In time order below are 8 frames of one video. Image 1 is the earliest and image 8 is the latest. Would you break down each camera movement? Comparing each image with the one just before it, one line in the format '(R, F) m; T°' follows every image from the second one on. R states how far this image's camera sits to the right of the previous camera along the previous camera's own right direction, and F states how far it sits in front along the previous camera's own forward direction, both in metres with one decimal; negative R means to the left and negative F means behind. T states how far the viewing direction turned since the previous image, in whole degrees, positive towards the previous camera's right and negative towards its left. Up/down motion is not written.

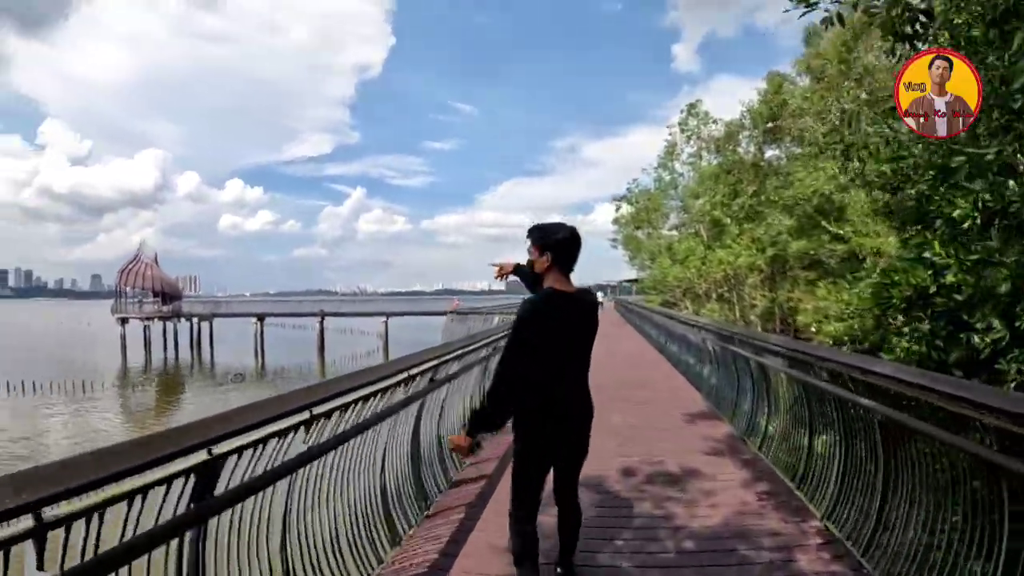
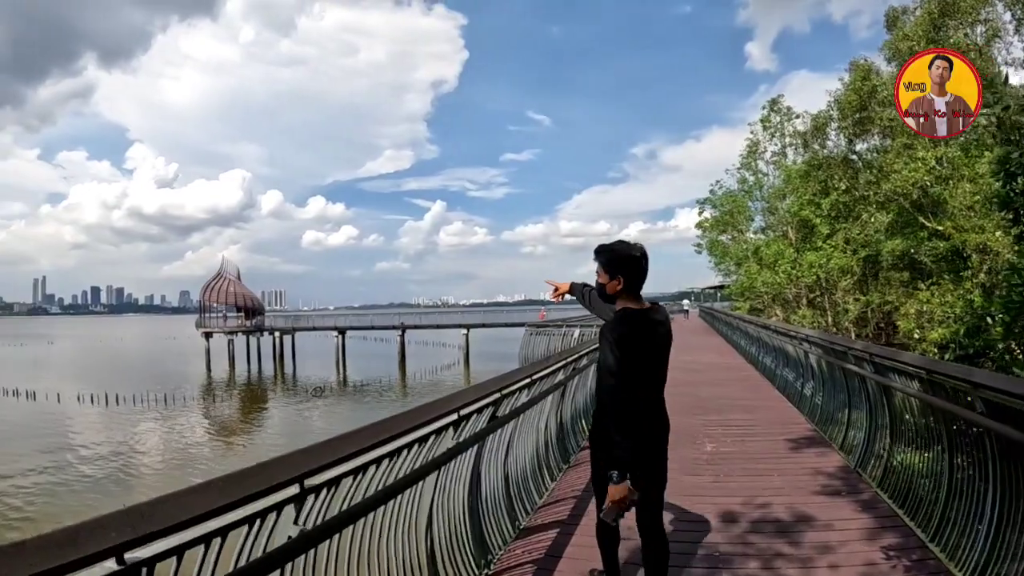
(0.0, +0.6) m; -6°
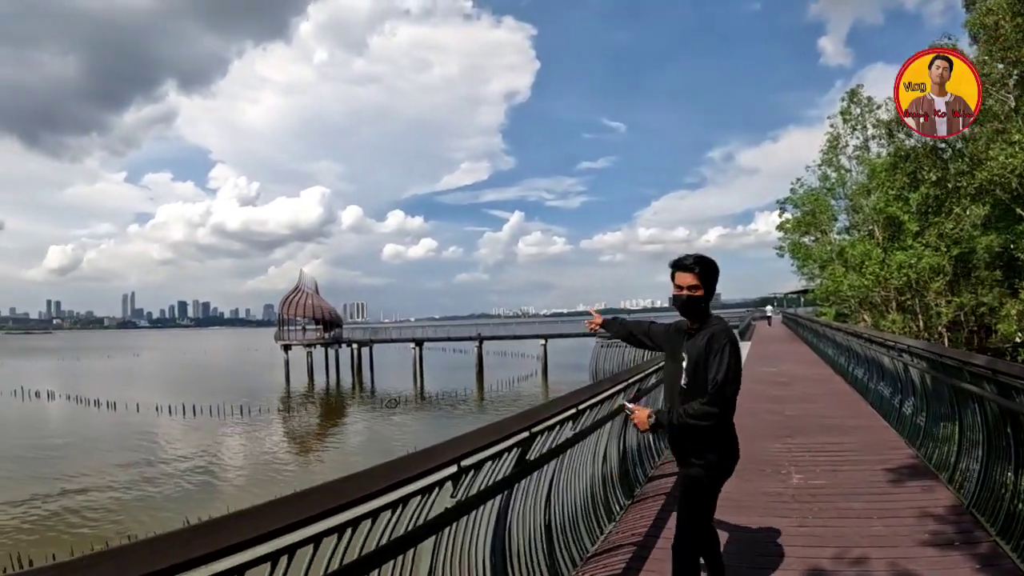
(+0.1, +0.6) m; -5°
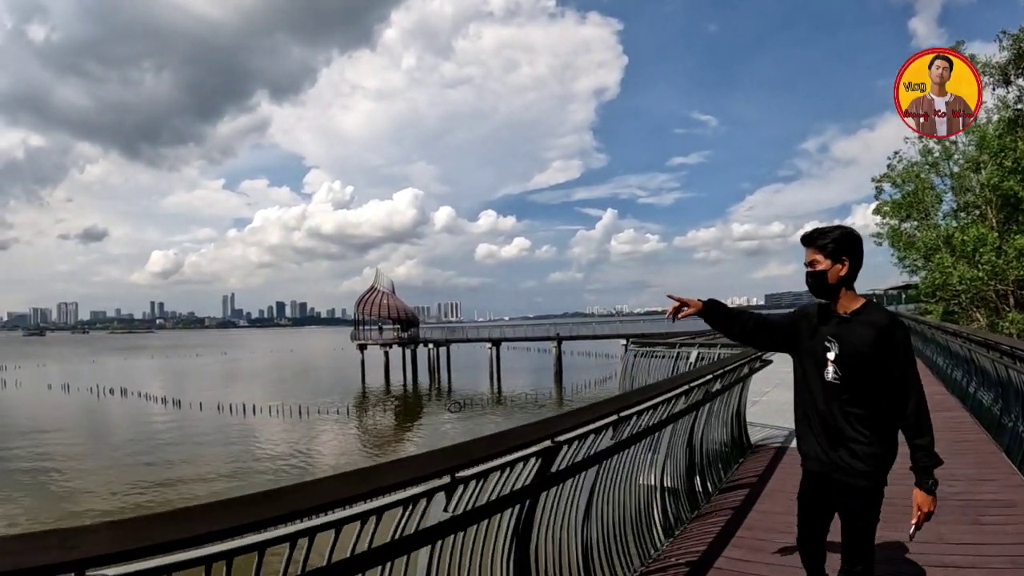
(+0.5, +1.2) m; -7°
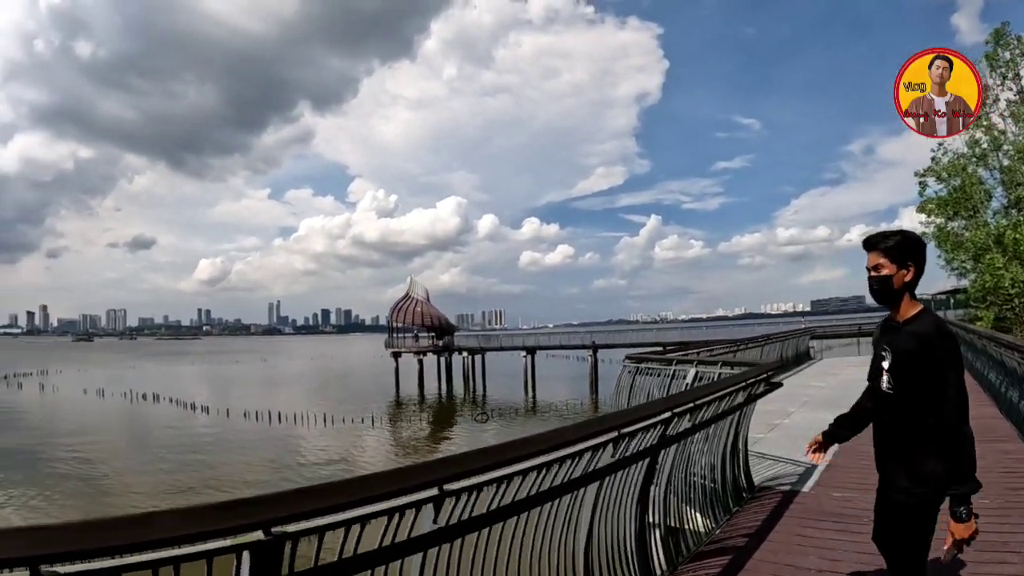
(+0.6, +0.6) m; -3°
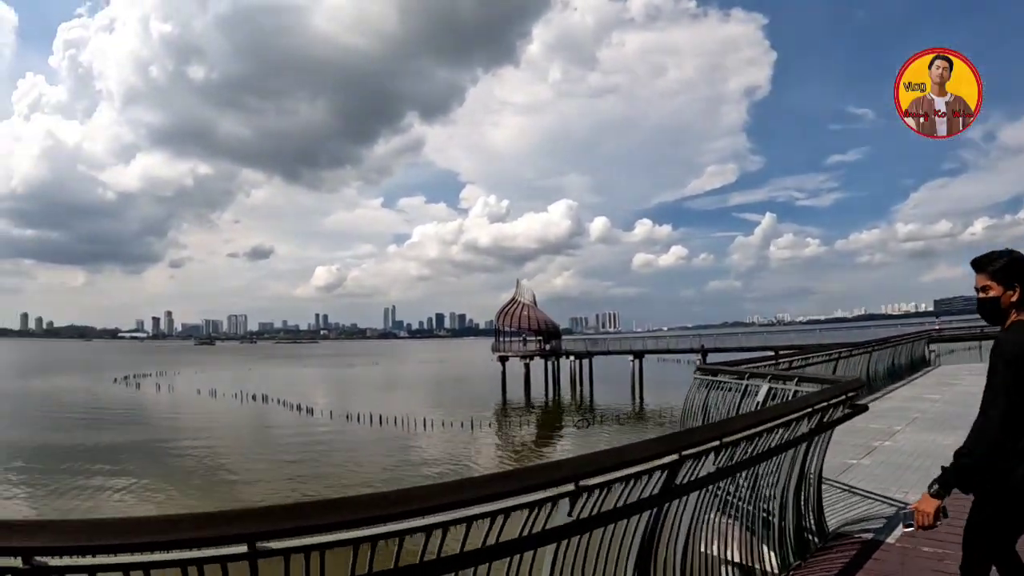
(+1.3, +1.1) m; -9°
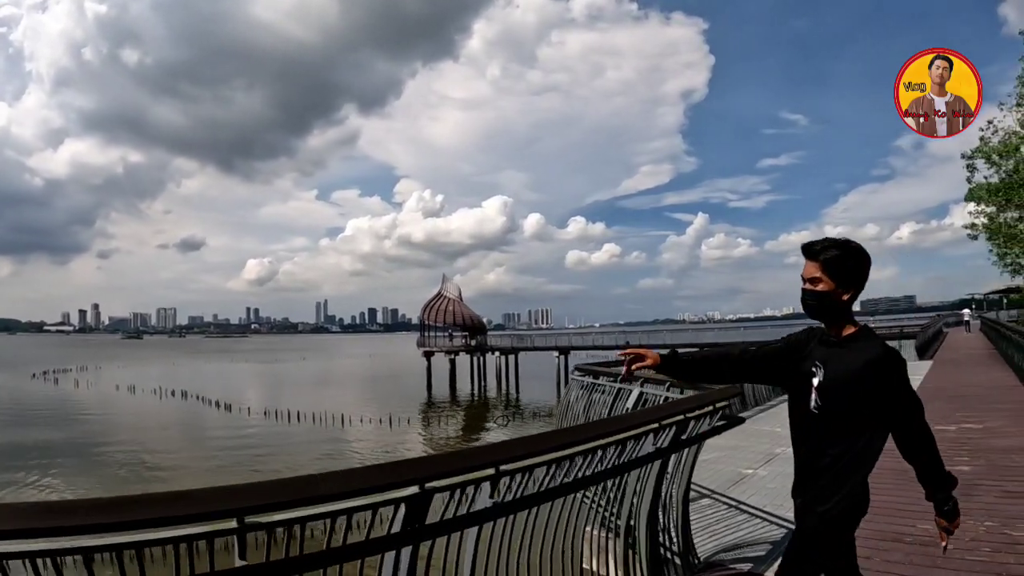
(-0.9, -0.4) m; +5°
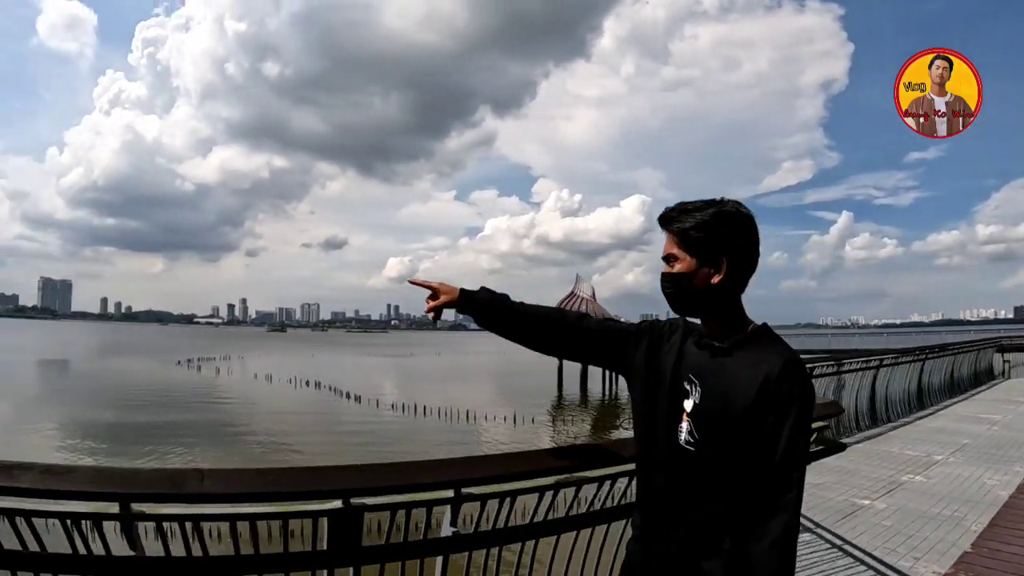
(+1.5, +1.1) m; -11°
